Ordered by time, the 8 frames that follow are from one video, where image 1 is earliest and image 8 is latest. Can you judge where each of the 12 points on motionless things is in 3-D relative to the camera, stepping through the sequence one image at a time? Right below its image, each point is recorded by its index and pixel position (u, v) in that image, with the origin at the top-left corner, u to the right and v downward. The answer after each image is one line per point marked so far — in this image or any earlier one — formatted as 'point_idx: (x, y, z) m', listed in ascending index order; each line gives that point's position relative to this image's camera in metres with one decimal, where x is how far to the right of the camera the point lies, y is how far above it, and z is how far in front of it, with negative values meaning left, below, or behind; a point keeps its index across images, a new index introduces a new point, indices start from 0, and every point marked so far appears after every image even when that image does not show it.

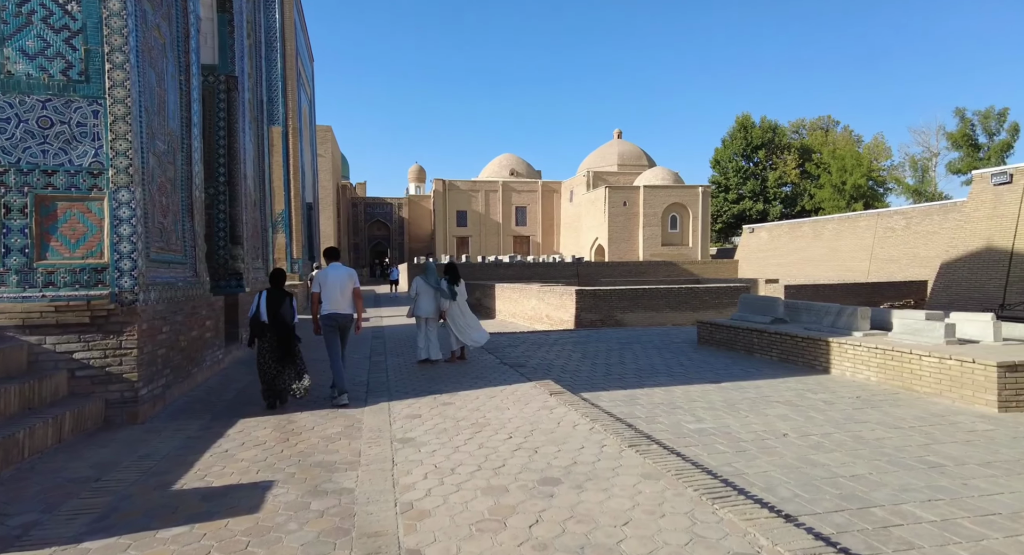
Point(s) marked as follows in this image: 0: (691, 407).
0: (+1.5, -1.1, +5.0) m
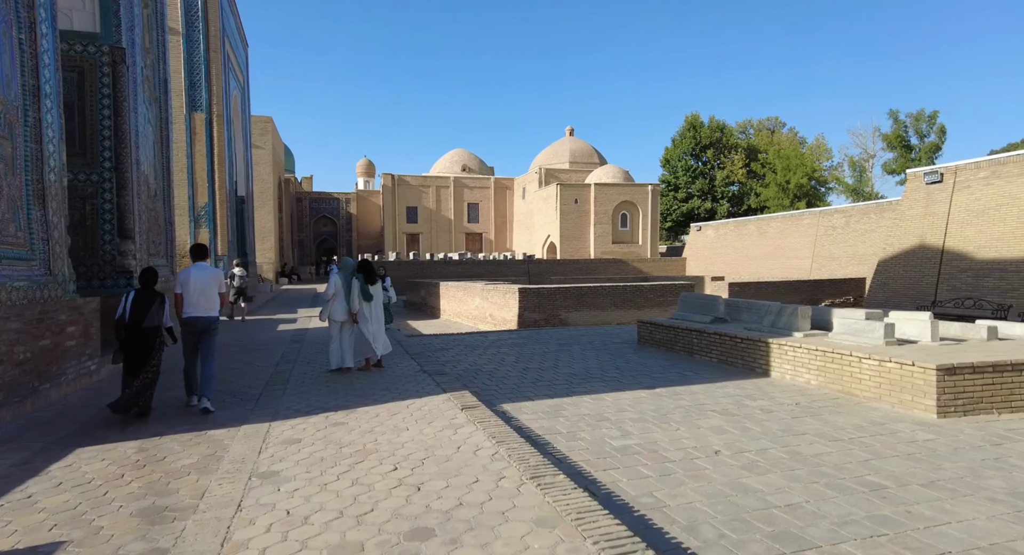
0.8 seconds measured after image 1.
0: (+0.8, -1.1, +4.5) m
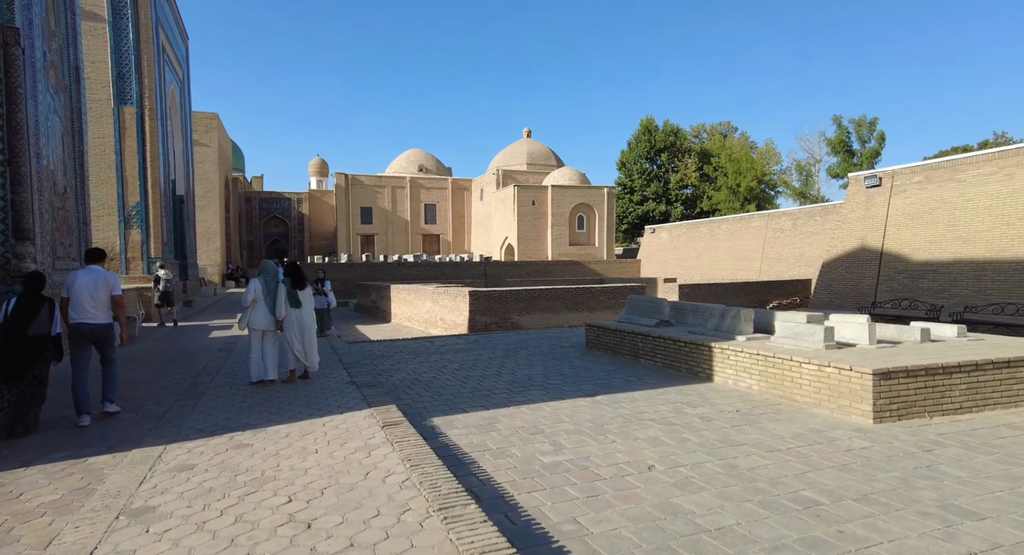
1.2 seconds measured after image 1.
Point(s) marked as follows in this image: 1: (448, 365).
0: (+0.3, -1.1, +4.3) m
1: (-0.8, -1.1, +7.5) m
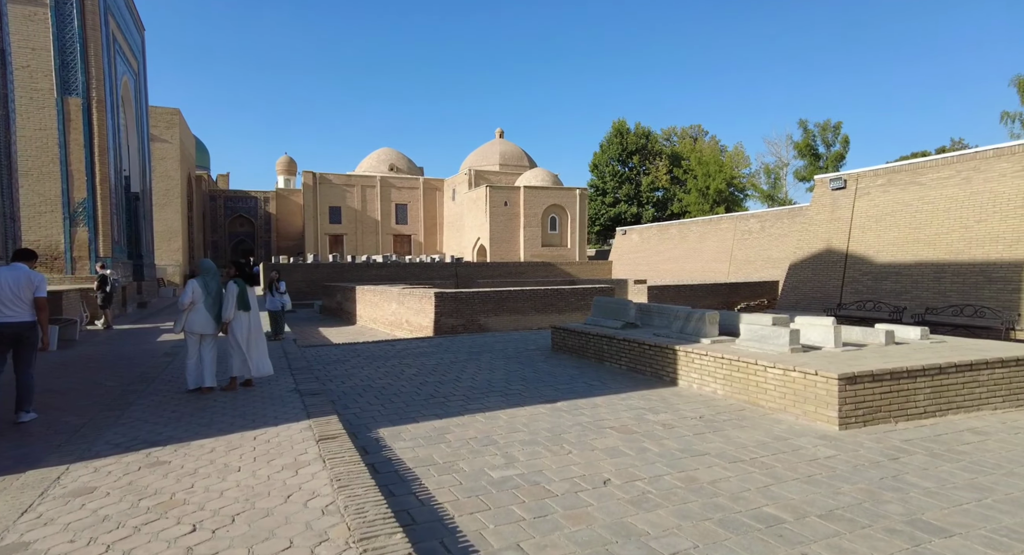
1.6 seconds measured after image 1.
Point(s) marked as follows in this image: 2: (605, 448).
0: (0.0, -1.1, +4.0) m
1: (-1.3, -1.1, +7.2) m
2: (+0.6, -1.1, +4.0) m
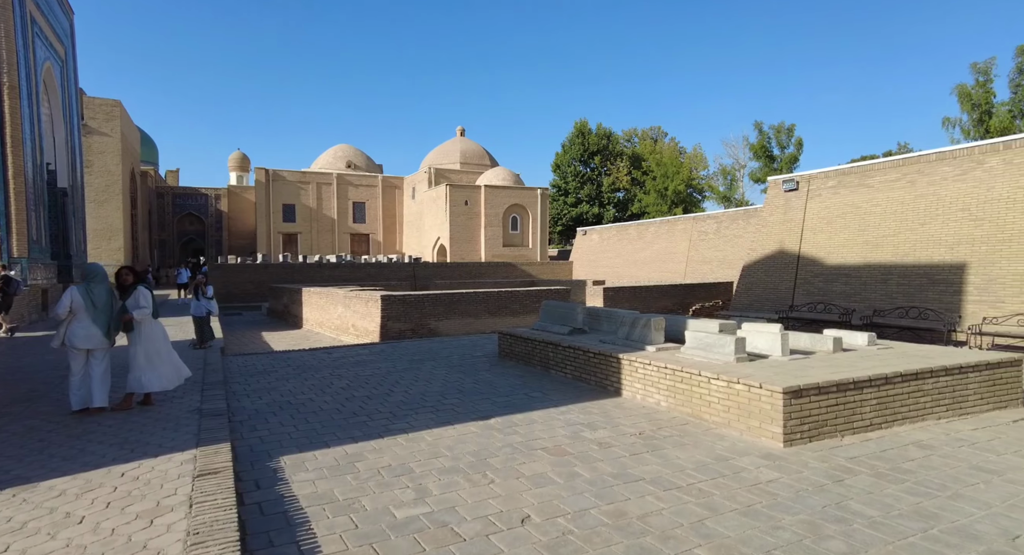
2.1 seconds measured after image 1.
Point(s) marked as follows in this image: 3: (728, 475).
0: (-0.5, -1.2, +3.6) m
1: (-2.0, -1.1, +6.7) m
2: (+0.1, -1.2, +3.6) m
3: (+1.3, -1.2, +3.7) m
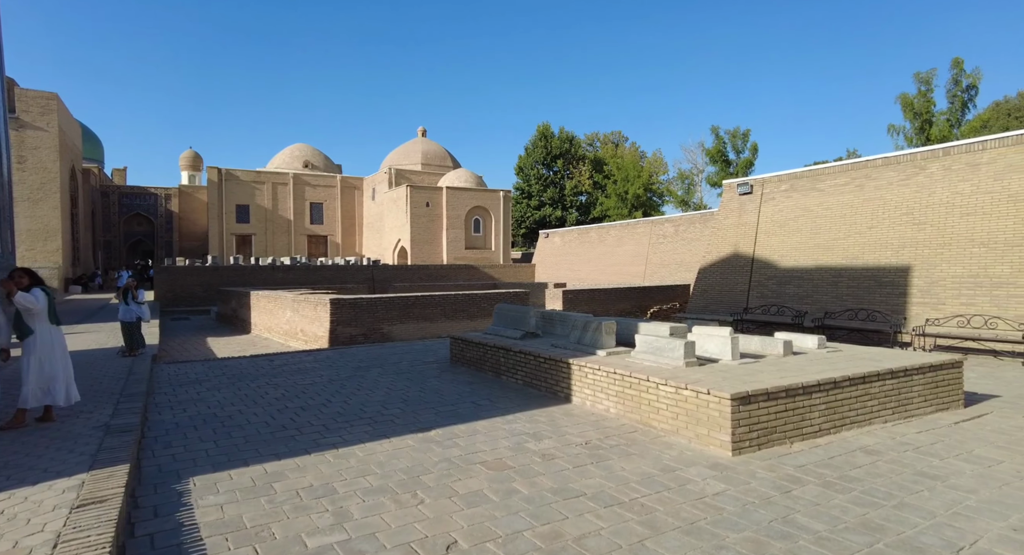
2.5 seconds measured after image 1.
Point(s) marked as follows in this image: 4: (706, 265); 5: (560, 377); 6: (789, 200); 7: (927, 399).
0: (-0.9, -1.2, +3.4) m
1: (-2.5, -1.2, +6.3) m
2: (-0.3, -1.2, +3.4) m
3: (+1.0, -1.2, +3.6) m
4: (+4.8, +0.3, +15.0) m
5: (+0.5, -1.0, +6.1) m
6: (+6.2, +1.7, +13.4) m
7: (+3.7, -1.1, +5.4) m
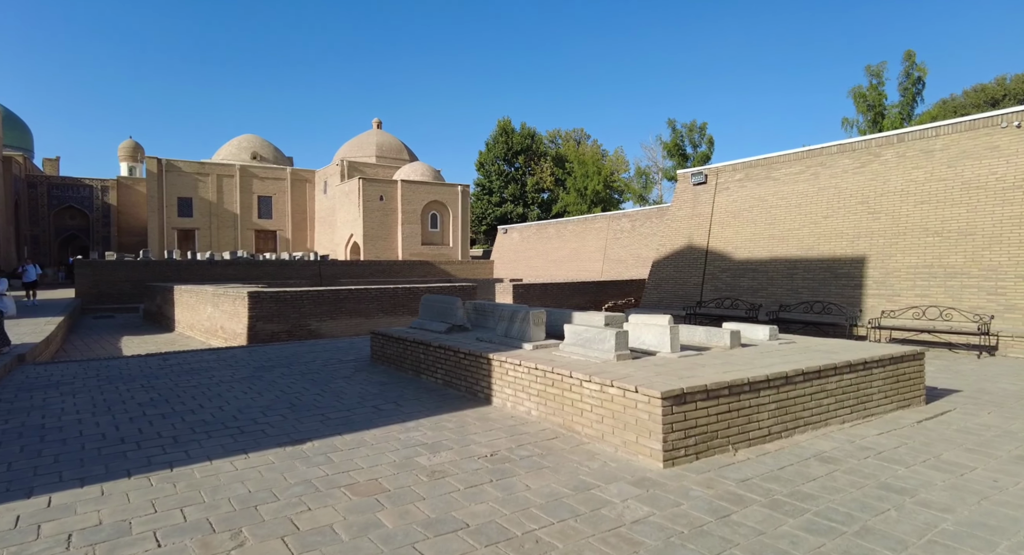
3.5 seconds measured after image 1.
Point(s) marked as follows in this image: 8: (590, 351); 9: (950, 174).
0: (-1.5, -1.0, +2.5) m
1: (-3.3, -1.0, +5.3) m
2: (-0.9, -1.1, +2.6) m
3: (+0.3, -1.1, +2.8) m
4: (+3.5, +0.5, +14.4) m
5: (-0.3, -0.9, +5.3) m
6: (+5.0, +1.9, +13.0) m
7: (+3.0, -0.9, +4.8) m
8: (+0.6, -0.6, +4.7) m
9: (+7.0, +1.6, +9.5) m
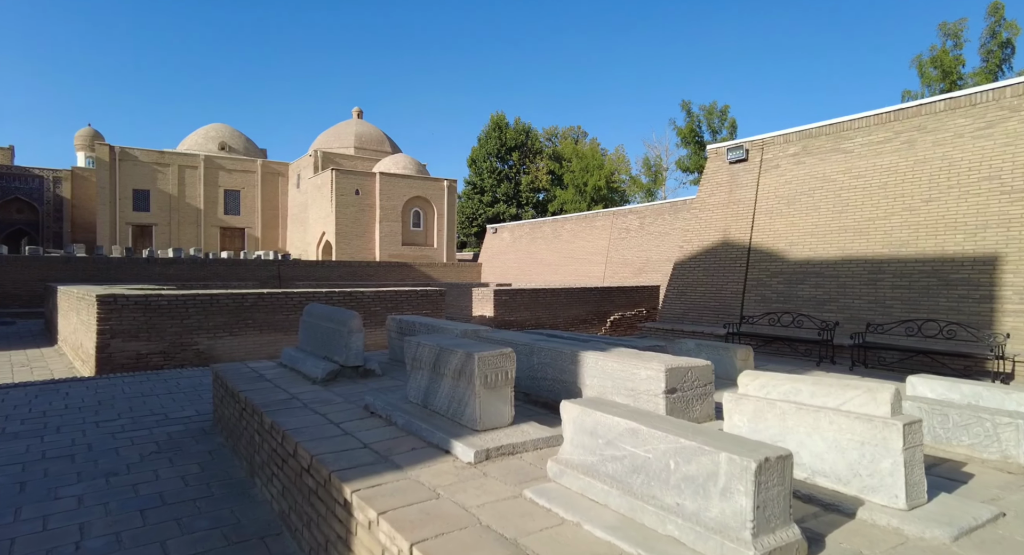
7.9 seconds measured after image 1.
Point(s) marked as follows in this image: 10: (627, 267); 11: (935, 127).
0: (-1.8, -1.0, -0.8) m
1: (-3.6, -1.0, +2.0) m
2: (-1.2, -1.0, -0.8) m
3: (+0.1, -1.0, -0.5) m
4: (+3.2, +0.4, +11.1) m
5: (-0.6, -0.8, +1.9) m
6: (+4.7, +1.8, +9.7) m
7: (+2.7, -0.9, +1.5) m
8: (+0.3, -0.6, +1.4) m
9: (+6.7, +1.5, +6.3) m
10: (+3.4, +0.4, +18.1) m
11: (+5.8, +2.0, +8.2) m
